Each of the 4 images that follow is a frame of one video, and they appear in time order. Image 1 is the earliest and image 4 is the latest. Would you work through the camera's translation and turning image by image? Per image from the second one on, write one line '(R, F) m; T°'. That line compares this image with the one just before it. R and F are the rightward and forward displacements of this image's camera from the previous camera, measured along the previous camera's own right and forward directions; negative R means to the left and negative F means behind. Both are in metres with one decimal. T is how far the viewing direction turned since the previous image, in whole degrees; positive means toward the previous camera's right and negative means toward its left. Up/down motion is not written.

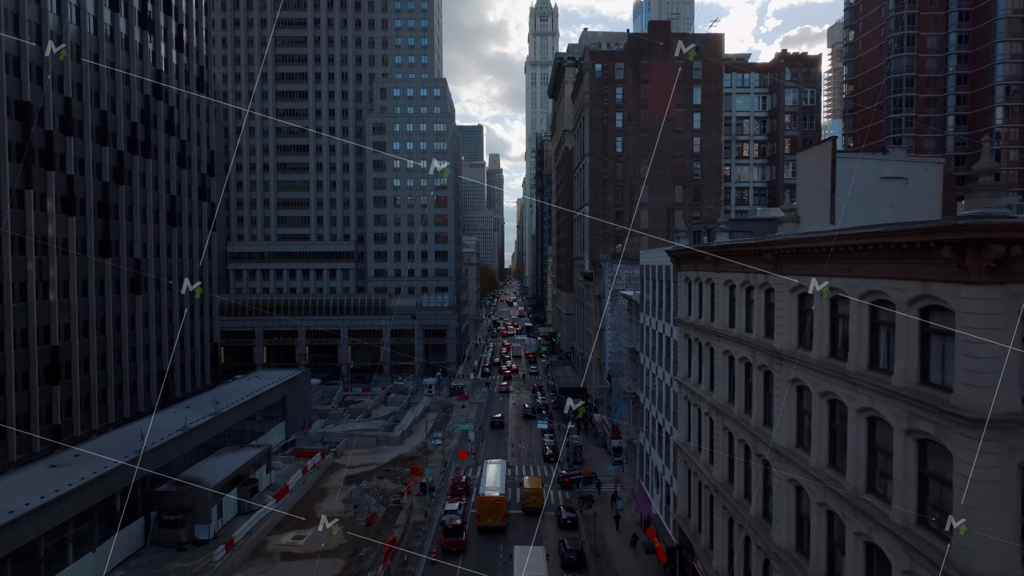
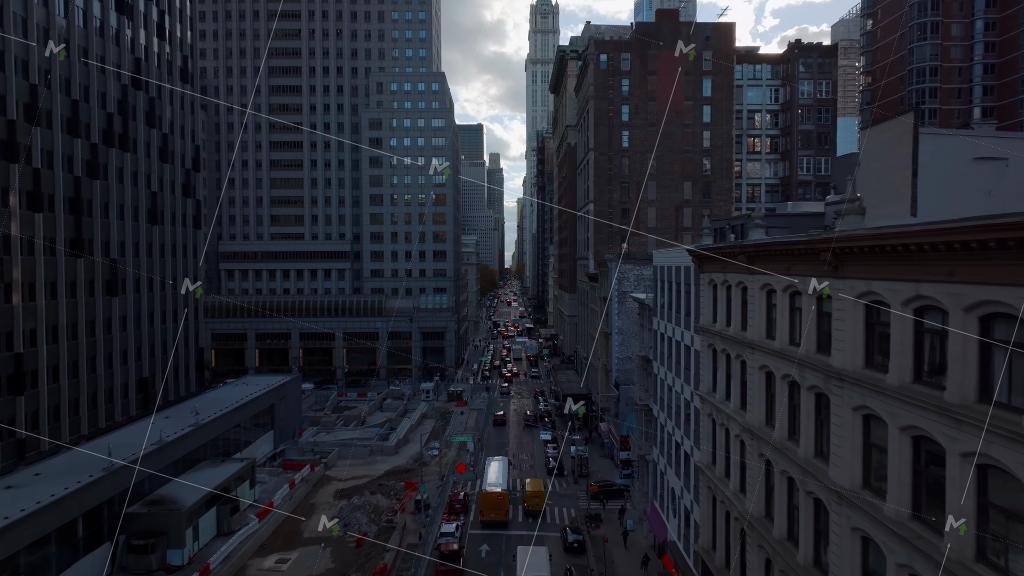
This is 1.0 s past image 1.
(-0.1, +3.0) m; 0°
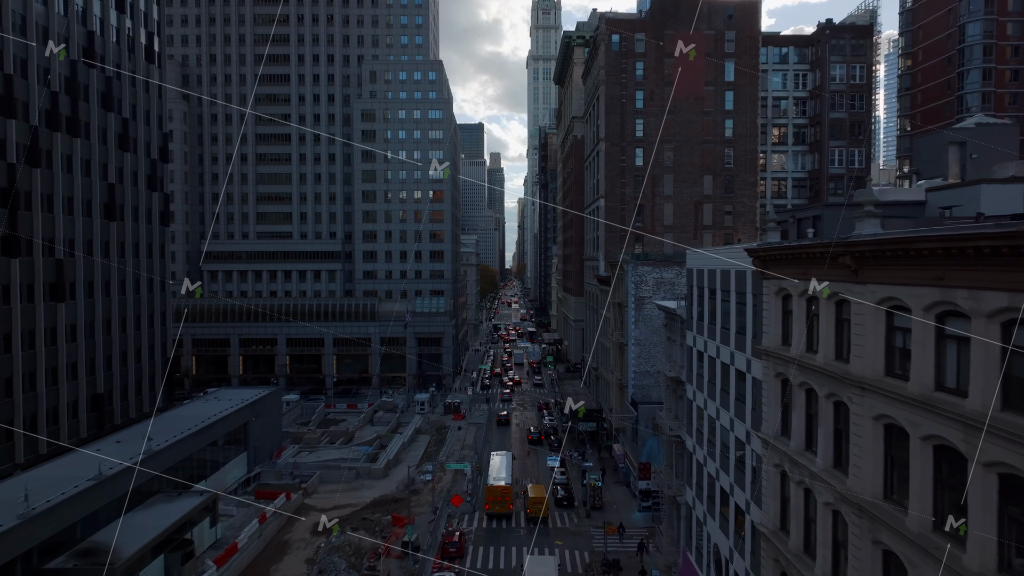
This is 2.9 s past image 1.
(-0.2, +5.7) m; 0°
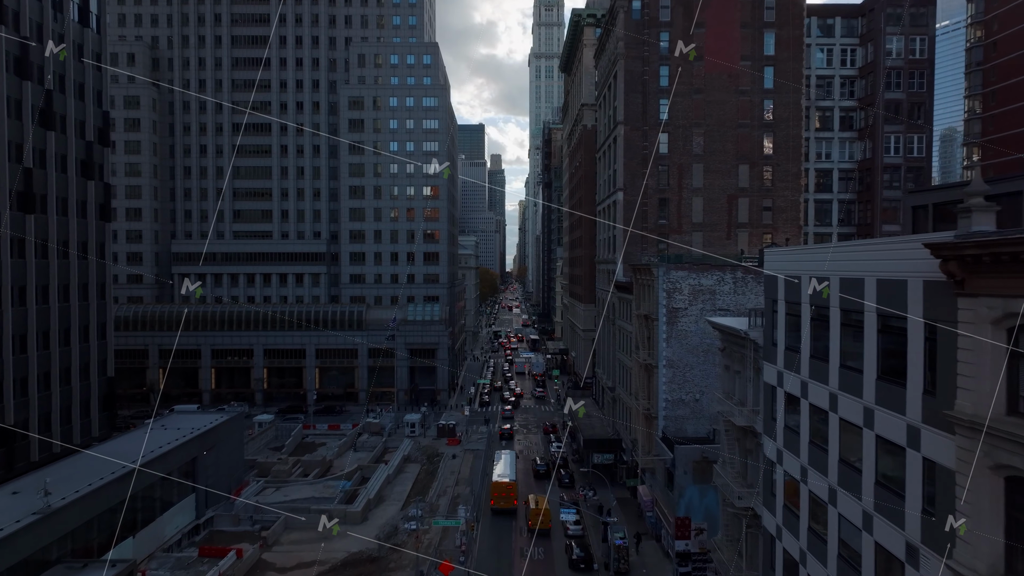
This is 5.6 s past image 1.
(-0.2, +8.0) m; 0°
